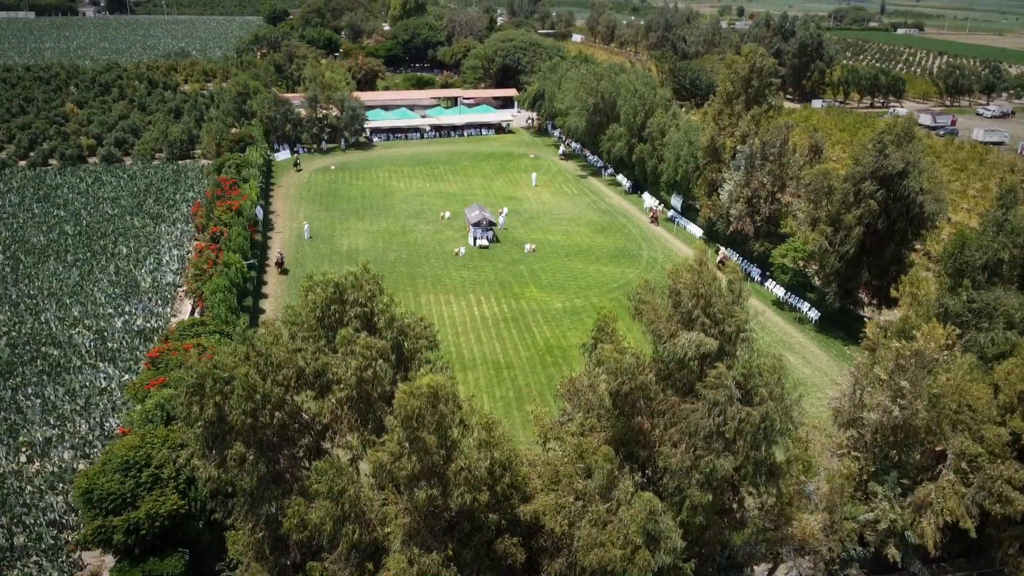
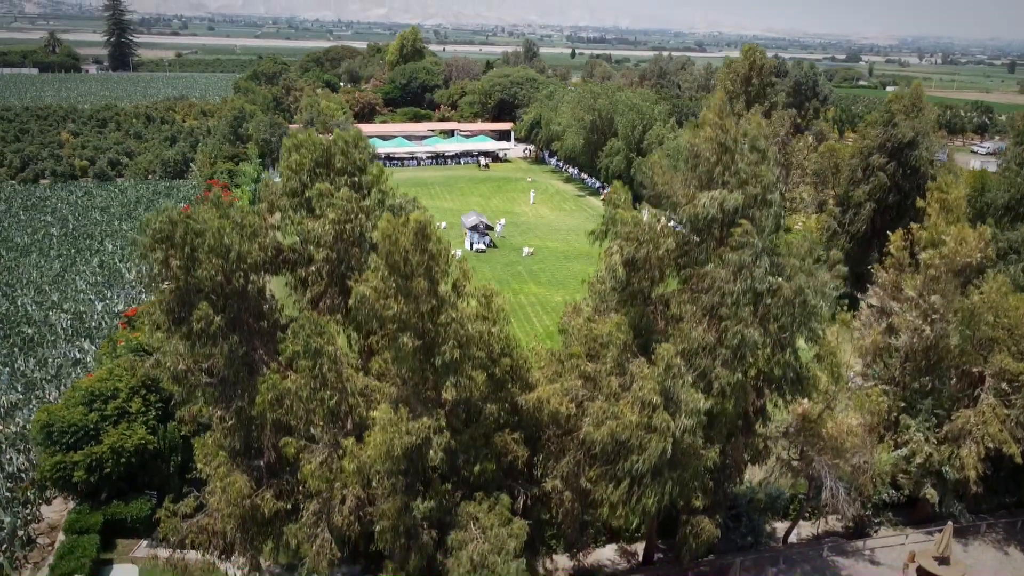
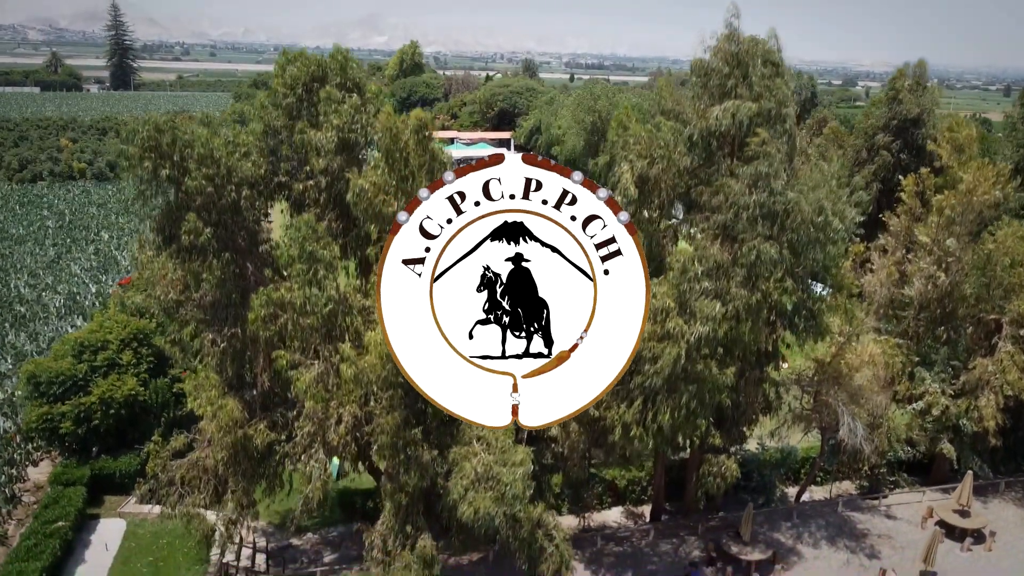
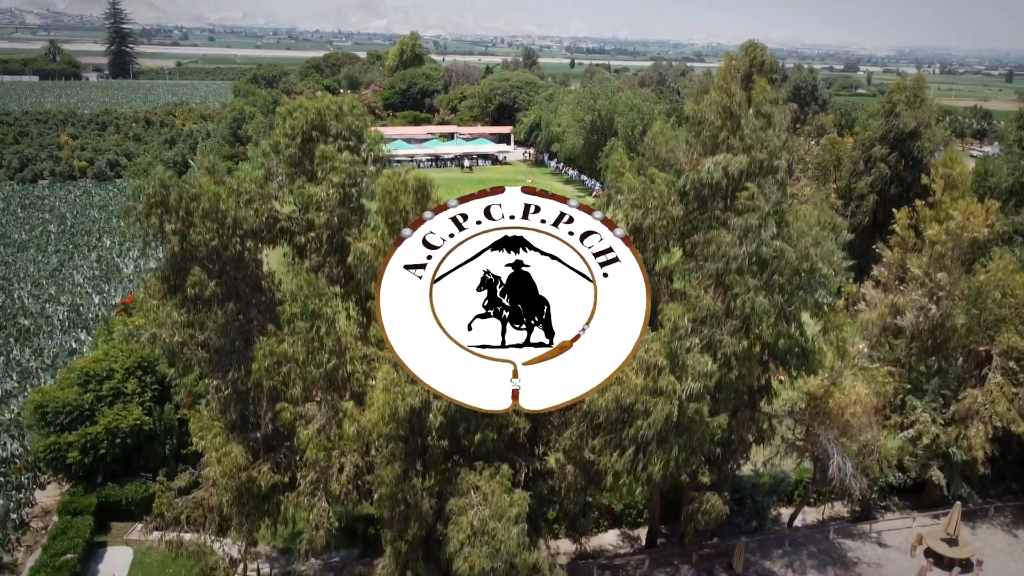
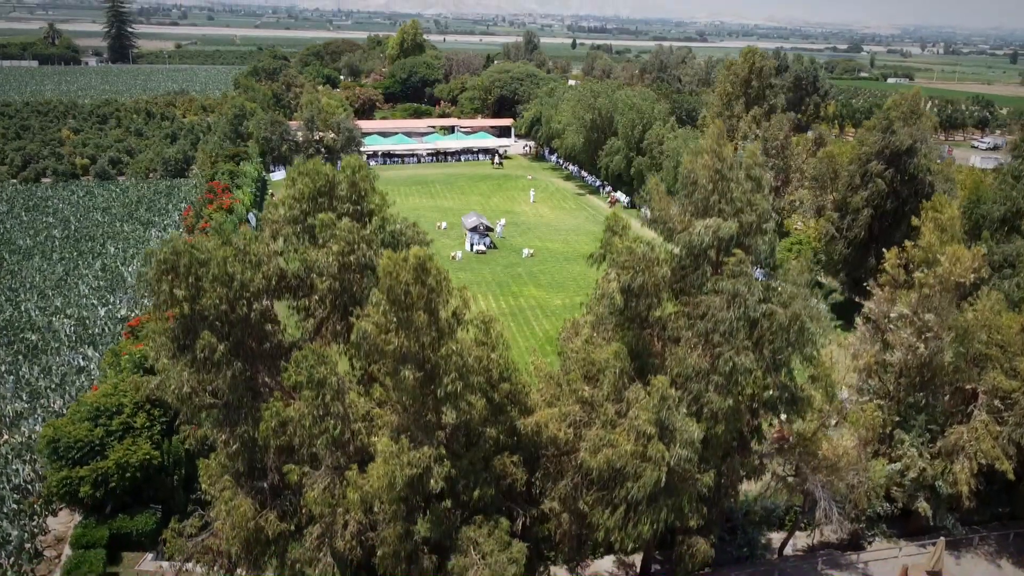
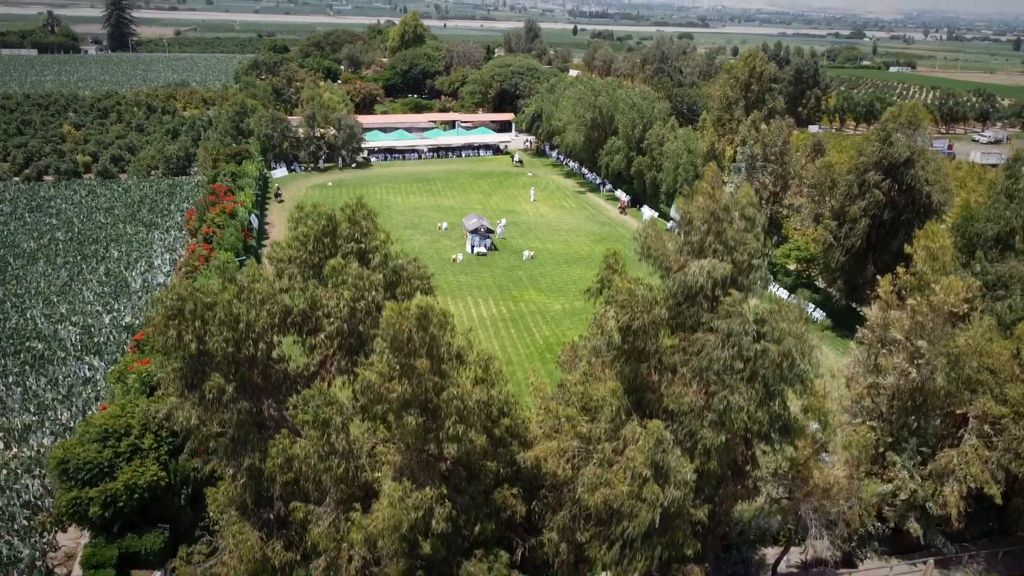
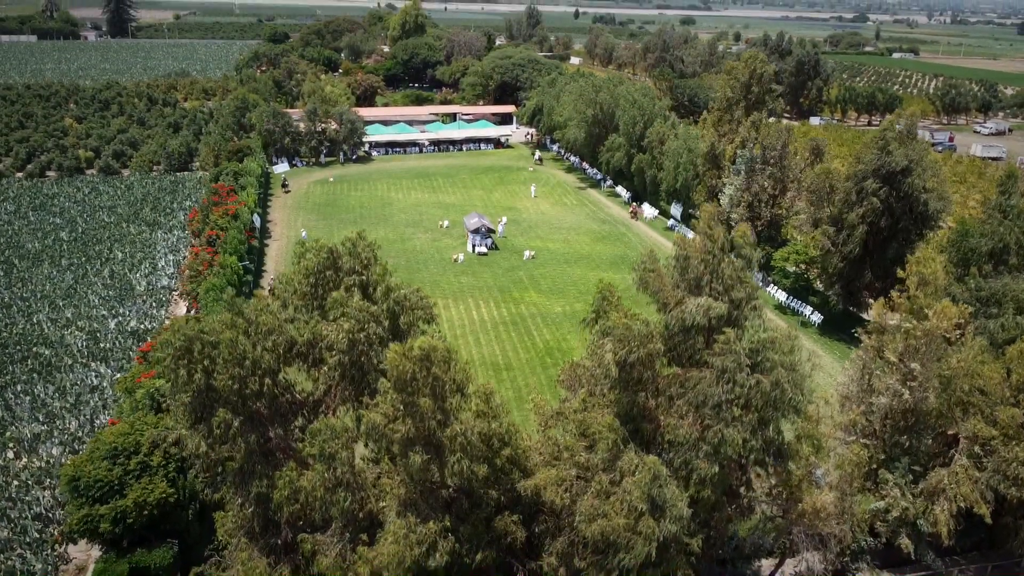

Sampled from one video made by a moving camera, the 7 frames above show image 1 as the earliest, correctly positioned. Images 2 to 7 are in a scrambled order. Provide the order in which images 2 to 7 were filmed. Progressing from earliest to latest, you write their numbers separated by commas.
7, 6, 5, 2, 4, 3
